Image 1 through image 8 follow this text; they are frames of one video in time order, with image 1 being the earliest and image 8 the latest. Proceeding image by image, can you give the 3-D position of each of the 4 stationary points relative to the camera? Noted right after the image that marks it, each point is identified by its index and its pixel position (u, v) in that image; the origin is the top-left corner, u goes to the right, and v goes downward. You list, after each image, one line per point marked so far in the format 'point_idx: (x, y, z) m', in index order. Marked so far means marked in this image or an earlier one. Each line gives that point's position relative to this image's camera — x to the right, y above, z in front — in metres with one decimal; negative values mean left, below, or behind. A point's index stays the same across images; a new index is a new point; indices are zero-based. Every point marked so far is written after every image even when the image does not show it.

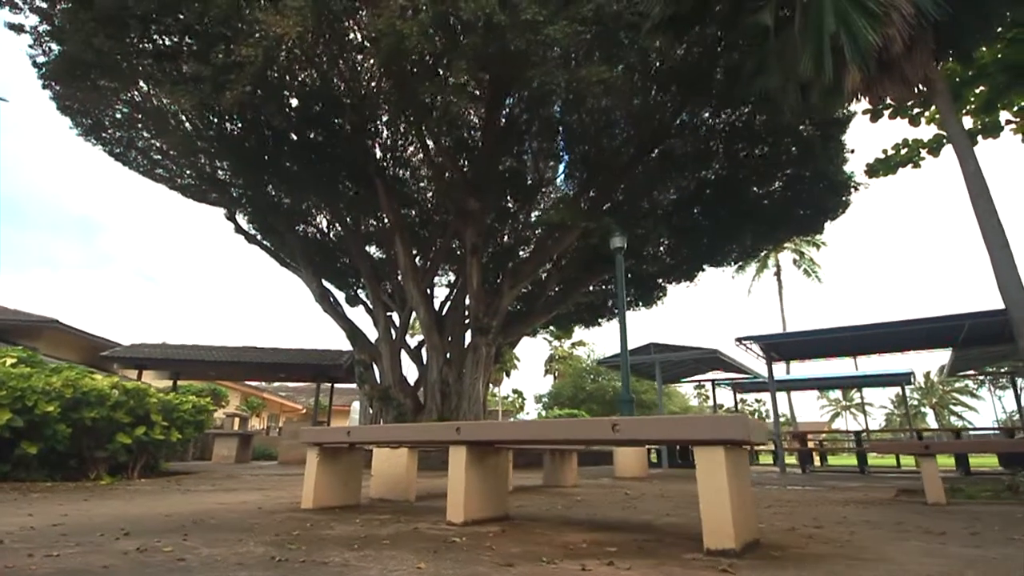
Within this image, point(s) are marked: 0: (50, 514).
0: (-2.4, -1.2, +2.9) m
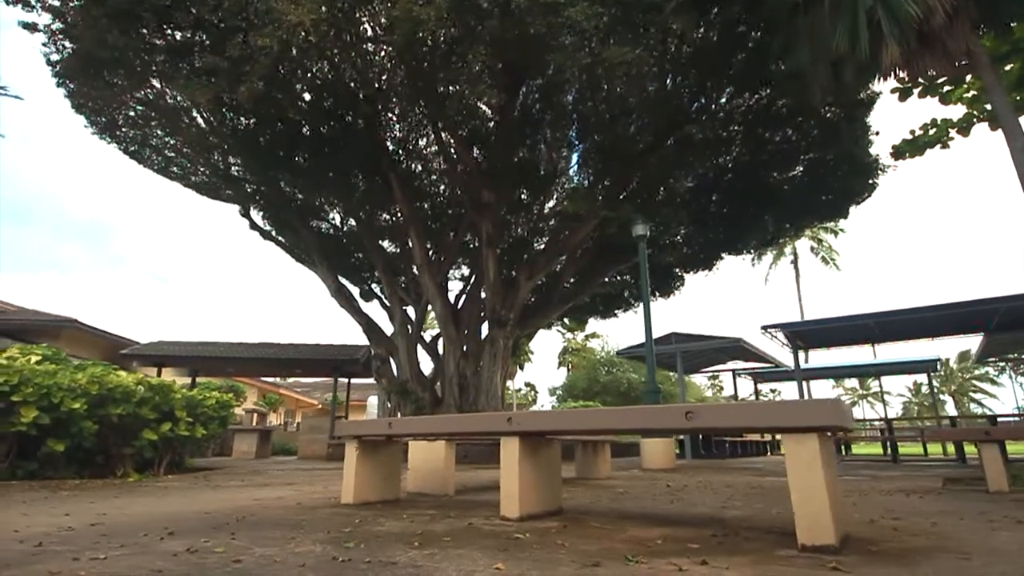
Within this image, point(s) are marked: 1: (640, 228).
0: (-2.1, -1.1, +2.8) m
1: (+2.1, +1.0, +9.2) m
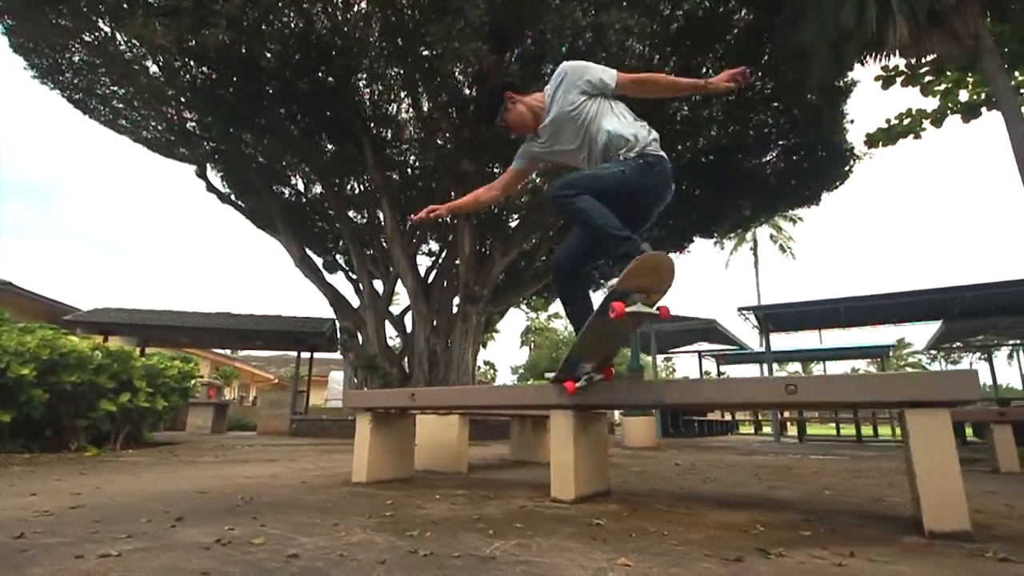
0: (-1.9, -0.9, +2.3) m
1: (+1.9, +1.4, +9.1) m
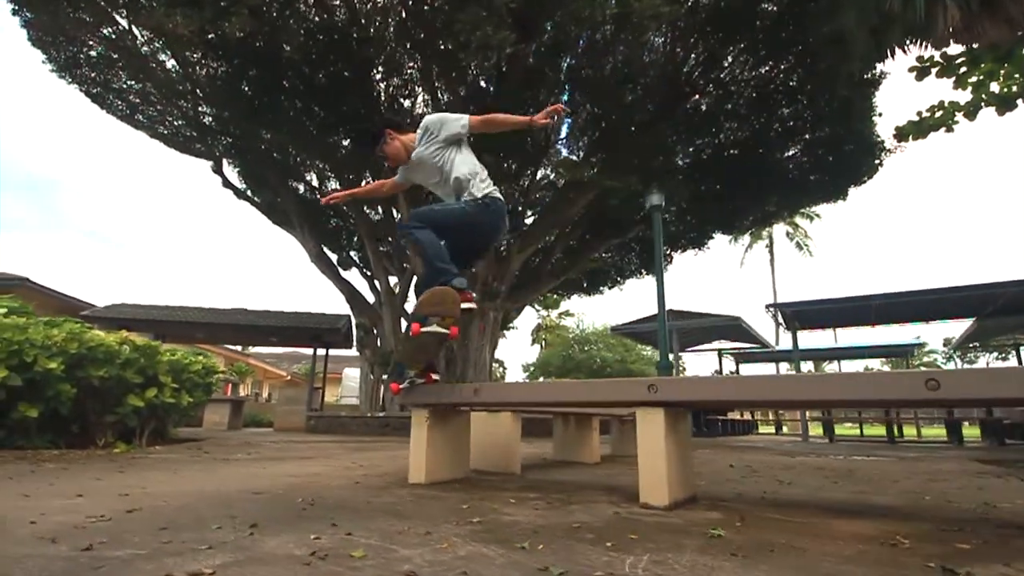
0: (-1.6, -0.8, +2.2) m
1: (+2.3, +1.5, +8.8) m
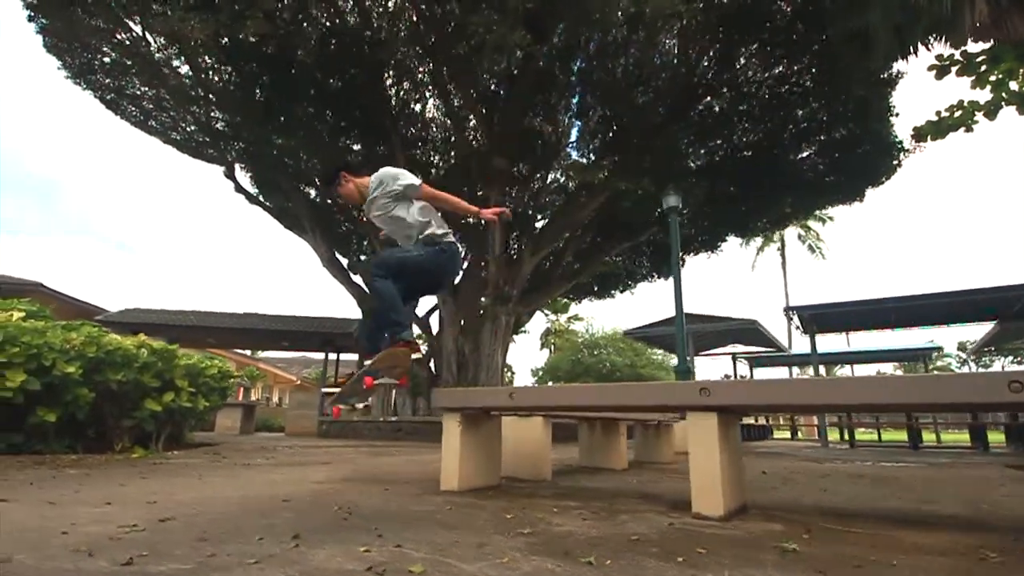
0: (-1.5, -0.8, +2.1) m
1: (+2.6, +1.4, +8.7) m
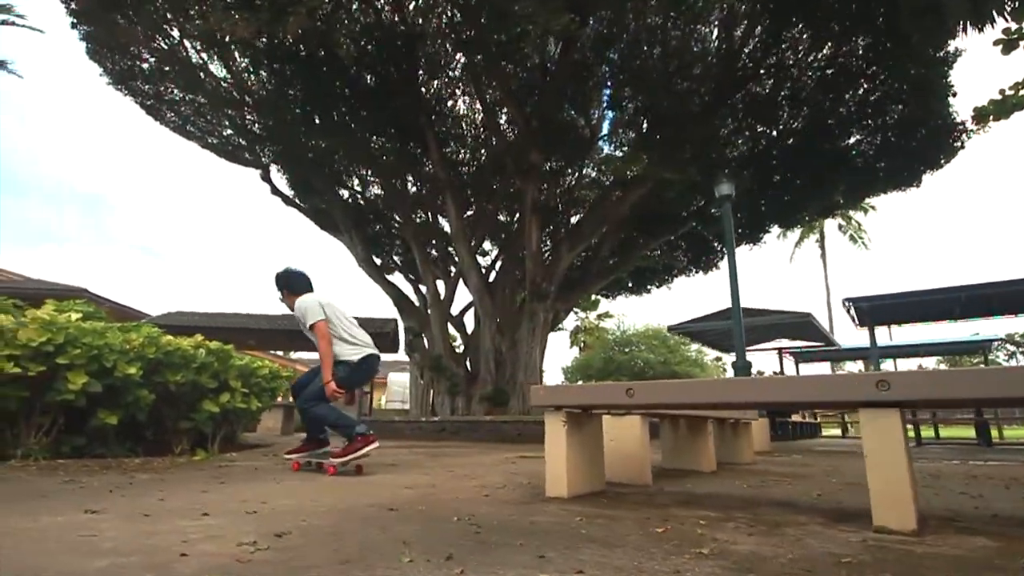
0: (-1.0, -0.8, +1.9) m
1: (+3.3, +1.6, +8.4) m
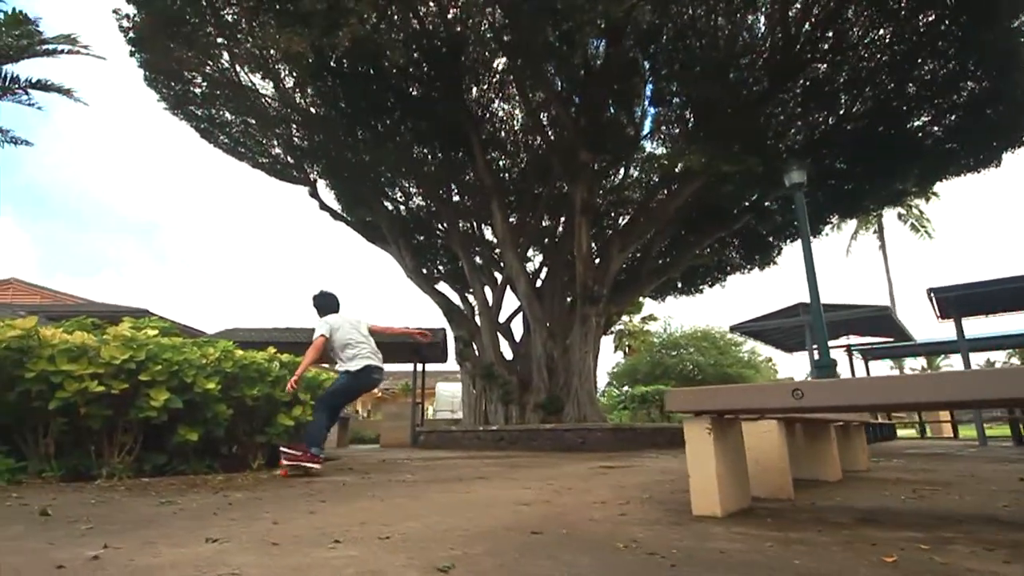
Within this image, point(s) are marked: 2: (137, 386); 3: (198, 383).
0: (-0.5, -0.8, +1.7) m
1: (+4.1, +1.6, +7.9) m
2: (-2.9, -0.7, +4.2) m
3: (-2.5, -0.8, +4.3) m
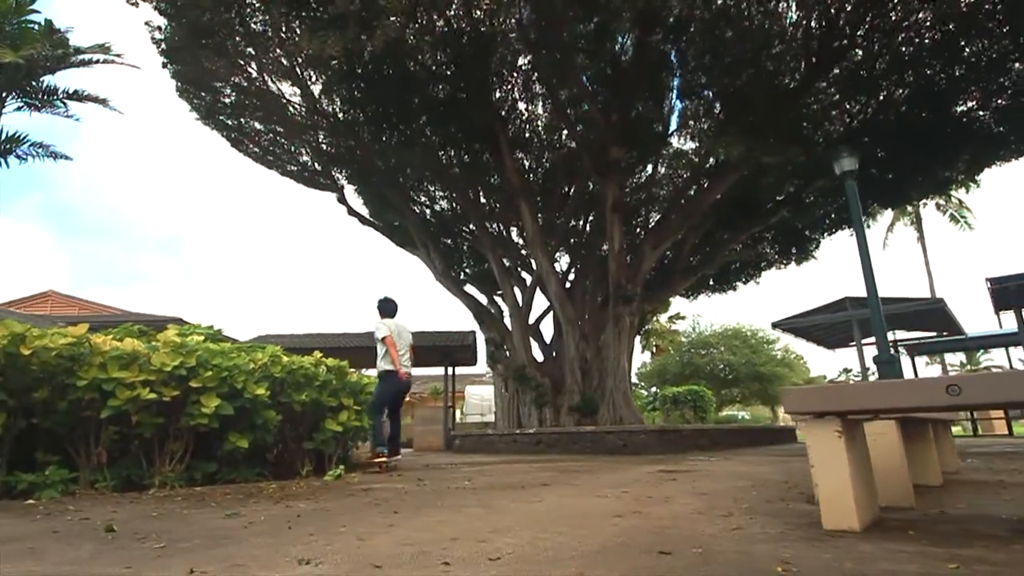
0: (-0.2, -0.8, +1.5) m
1: (+4.6, +1.7, +7.5) m
2: (-2.4, -0.8, +4.1) m
3: (-2.0, -0.8, +4.2) m
